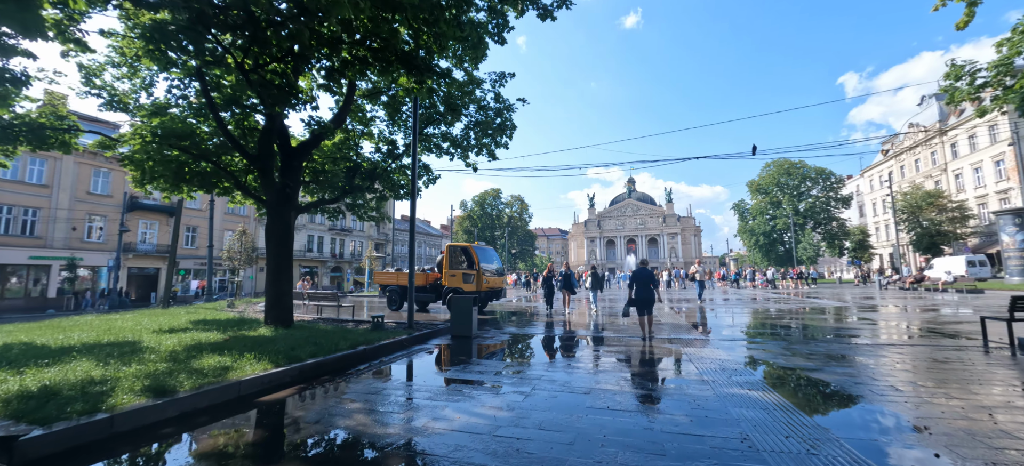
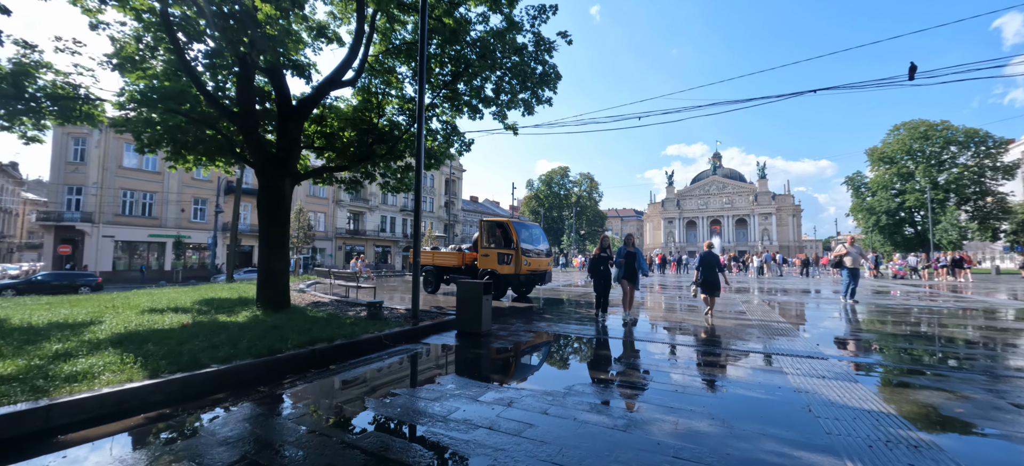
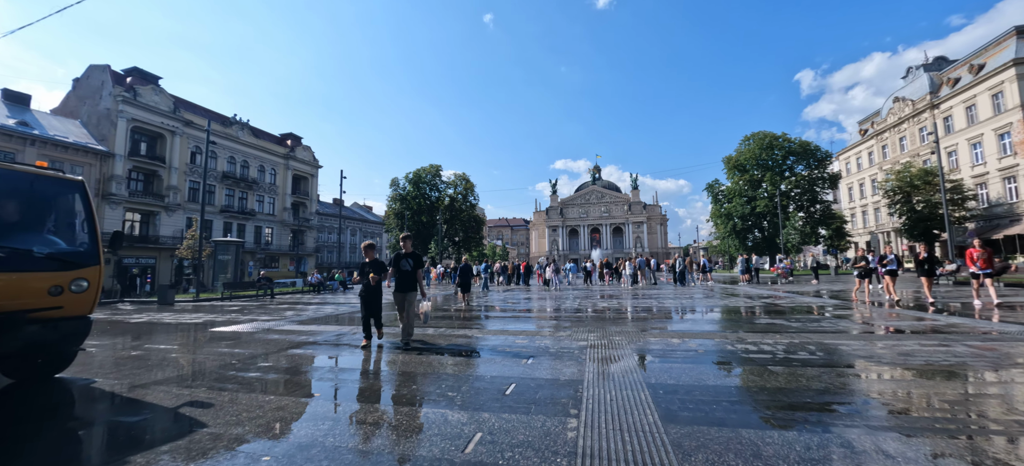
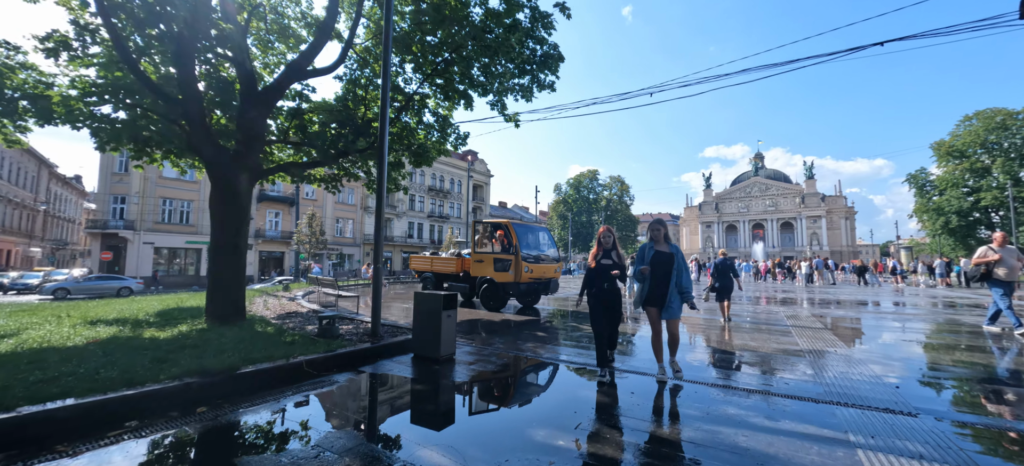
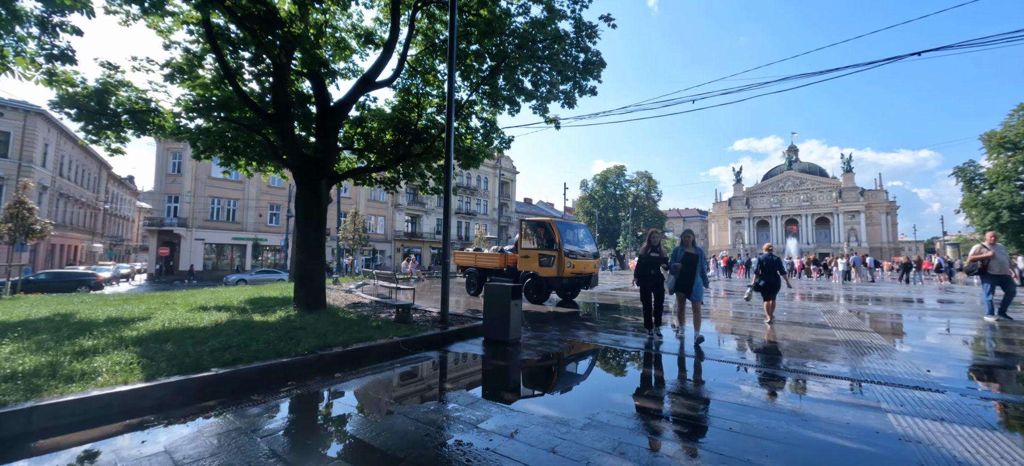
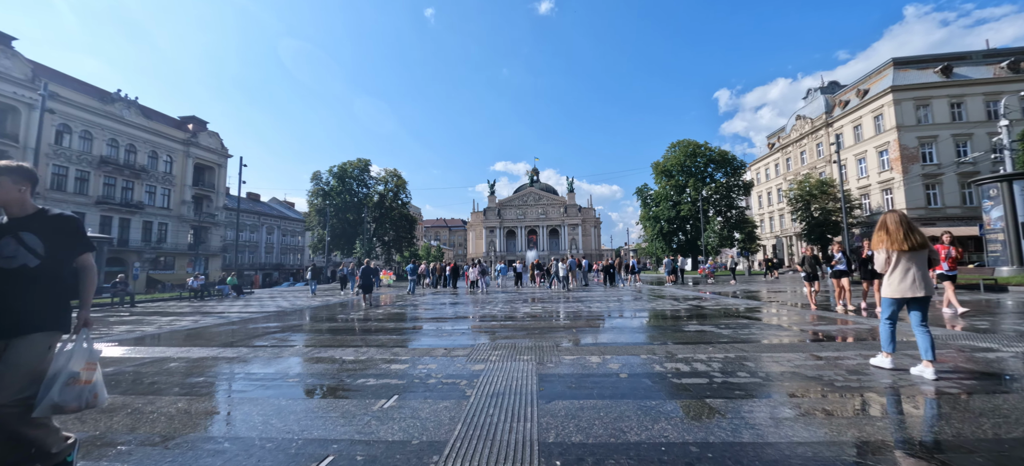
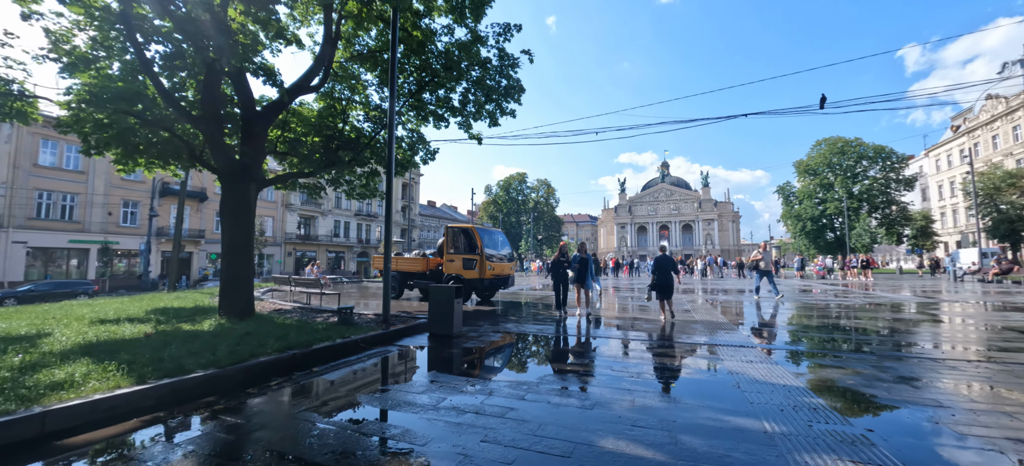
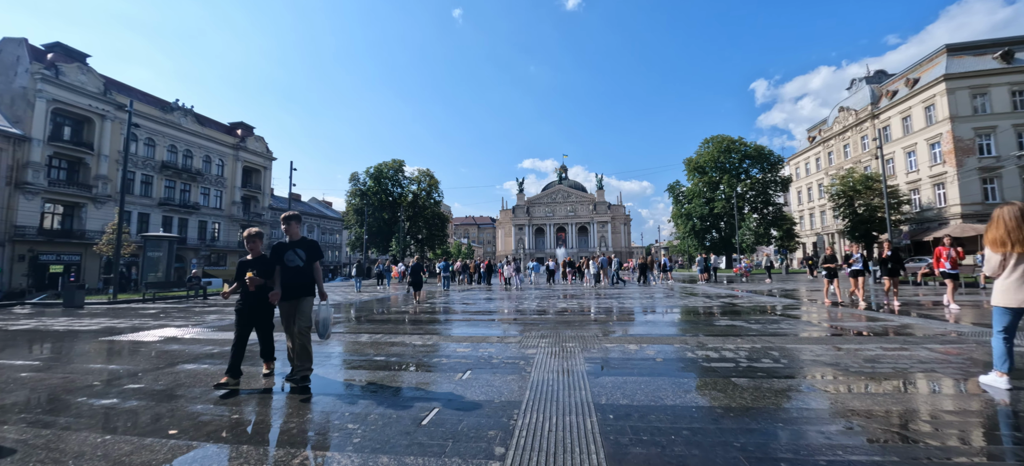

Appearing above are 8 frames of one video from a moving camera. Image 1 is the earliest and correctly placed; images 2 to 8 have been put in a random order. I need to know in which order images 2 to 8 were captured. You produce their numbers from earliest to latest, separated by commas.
7, 2, 5, 4, 3, 8, 6
